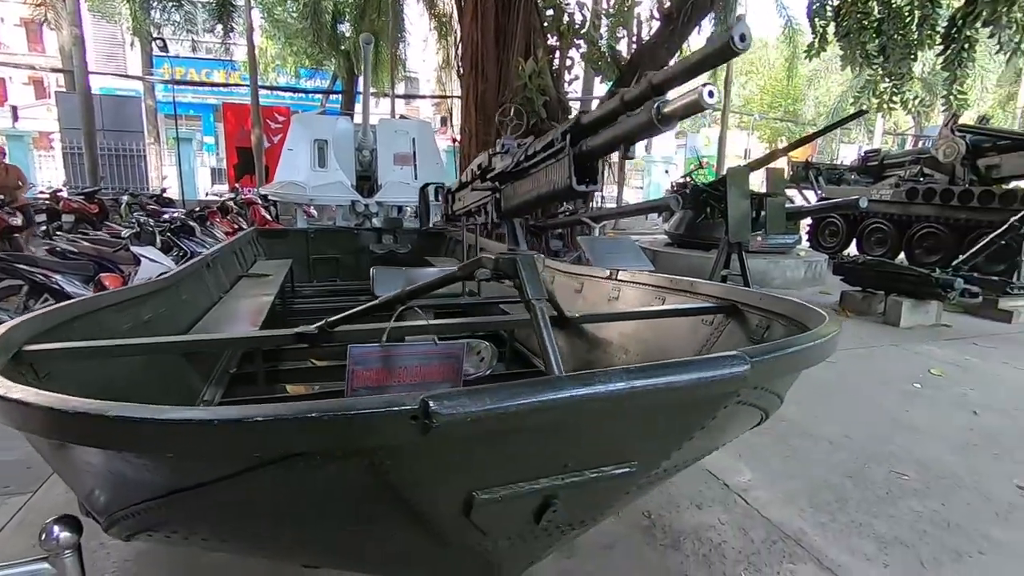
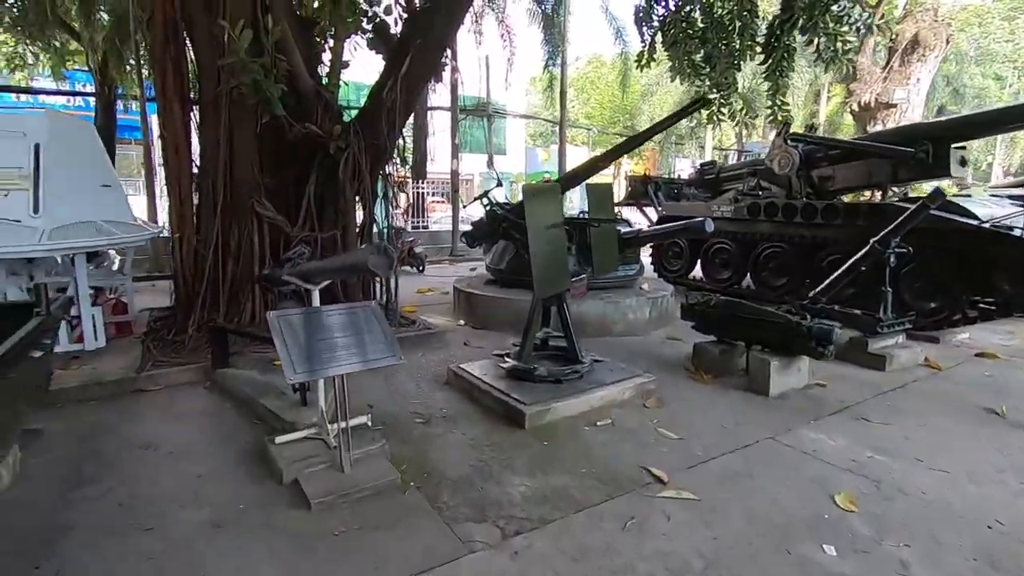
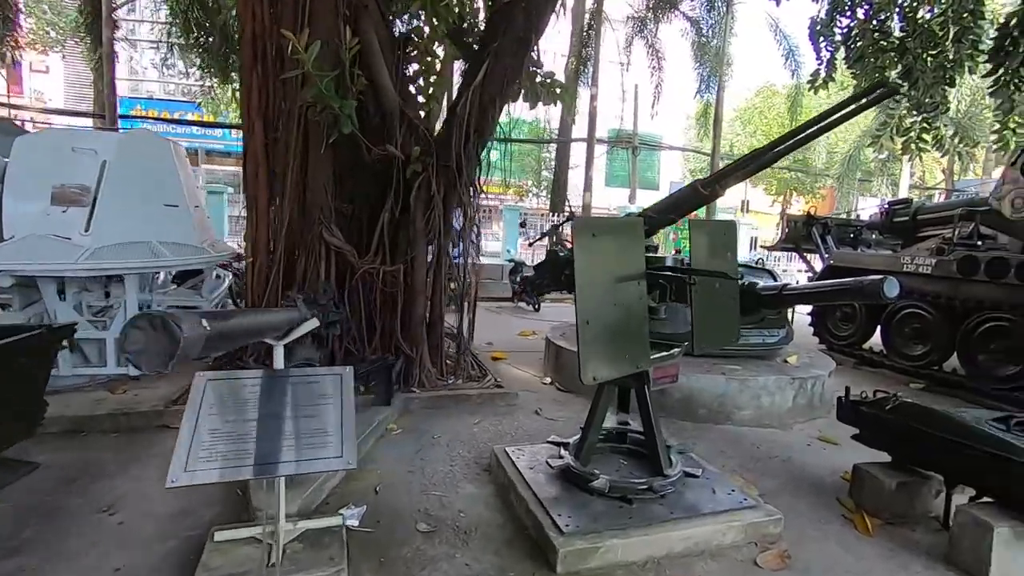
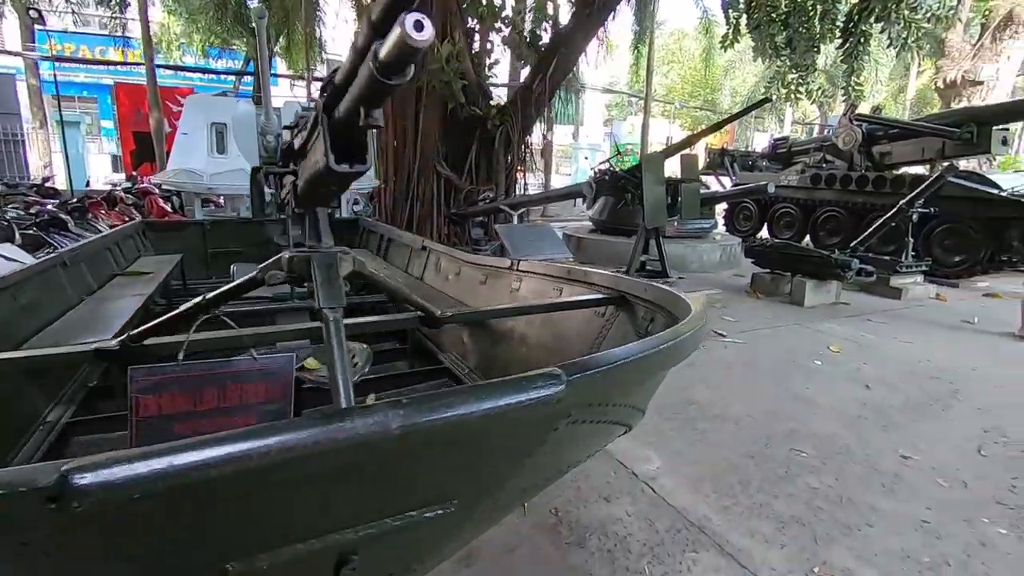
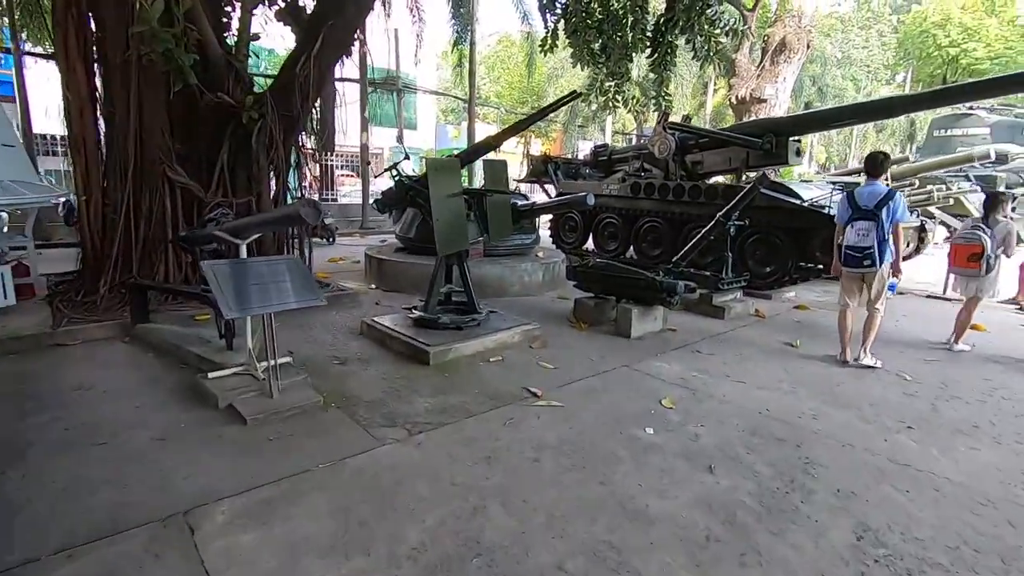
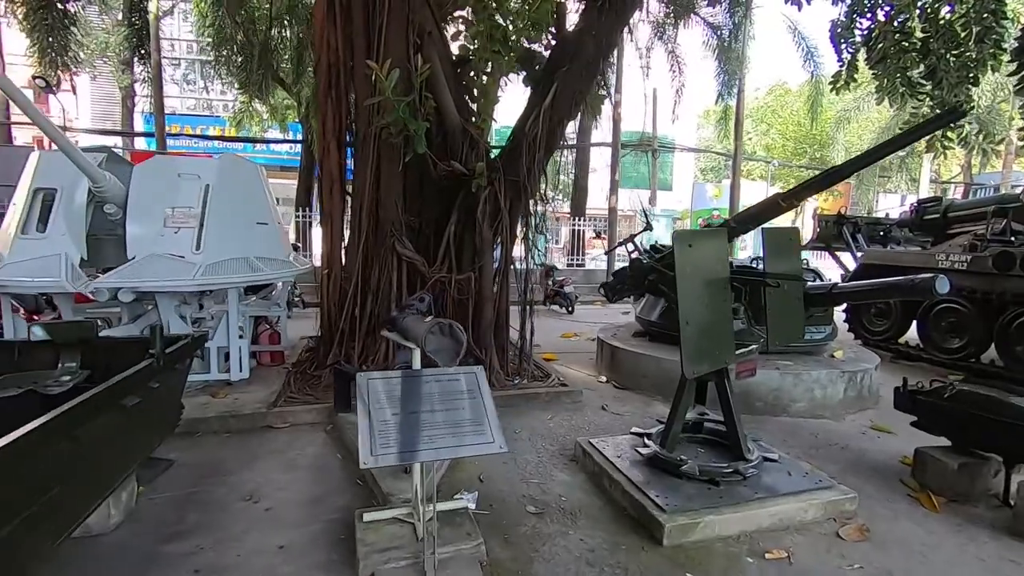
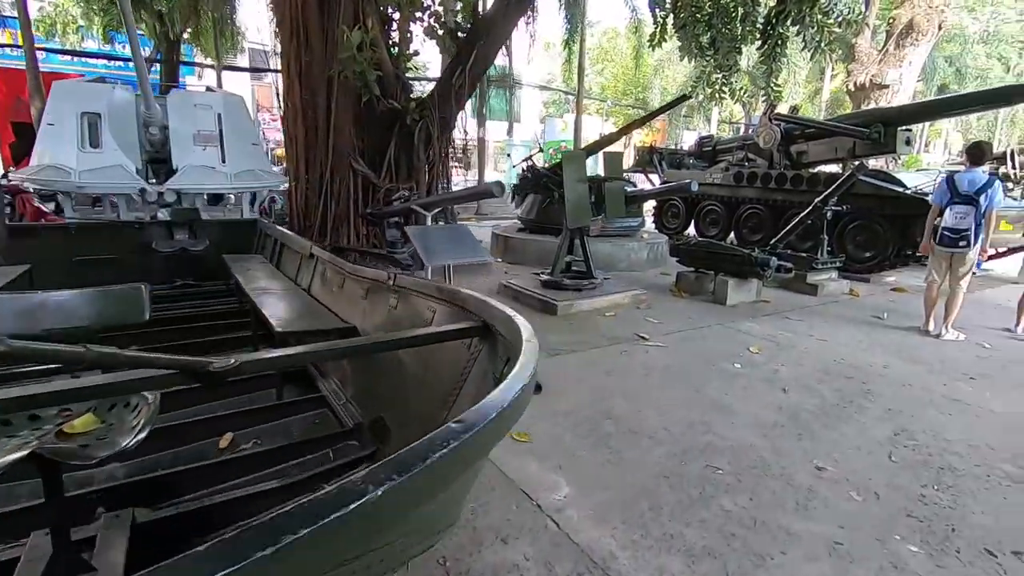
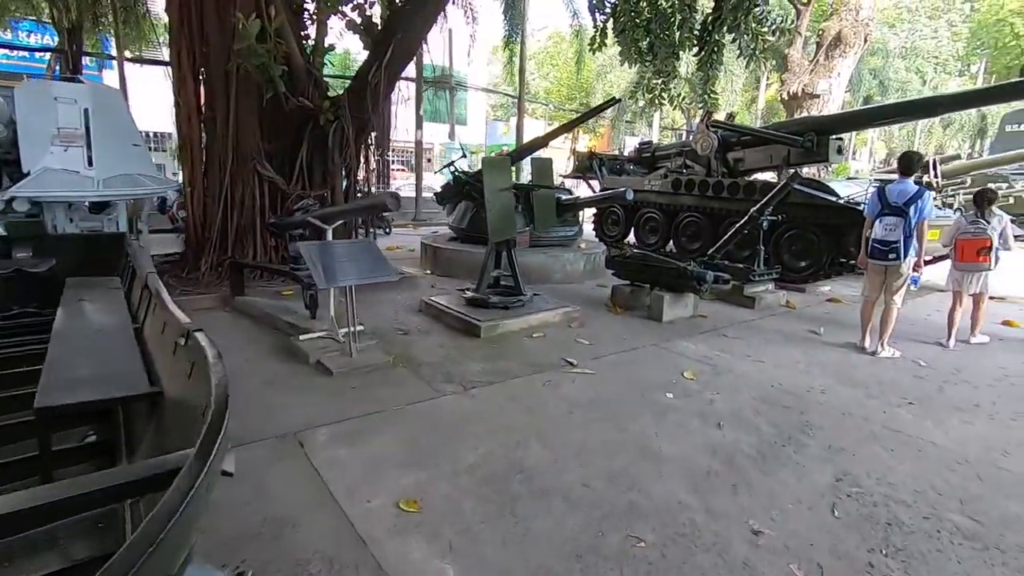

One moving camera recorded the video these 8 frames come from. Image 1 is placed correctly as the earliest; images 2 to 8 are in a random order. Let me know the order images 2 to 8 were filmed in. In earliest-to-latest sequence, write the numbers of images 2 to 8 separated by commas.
4, 7, 8, 5, 2, 6, 3
